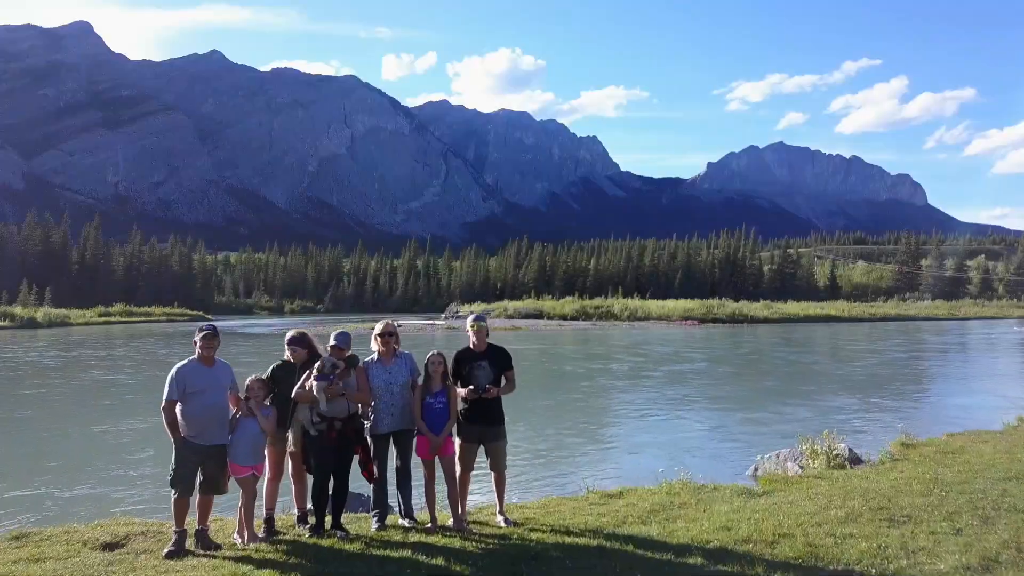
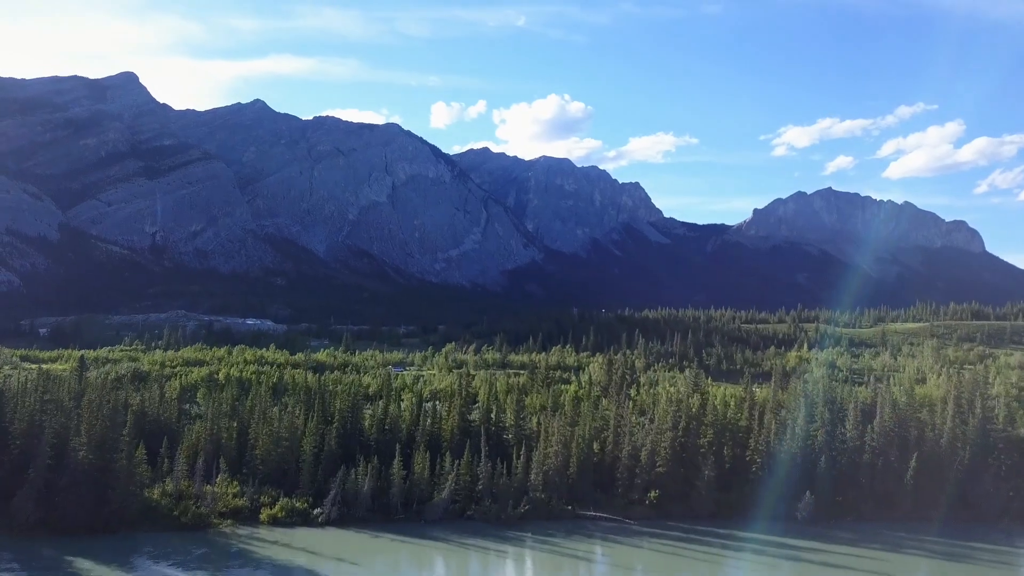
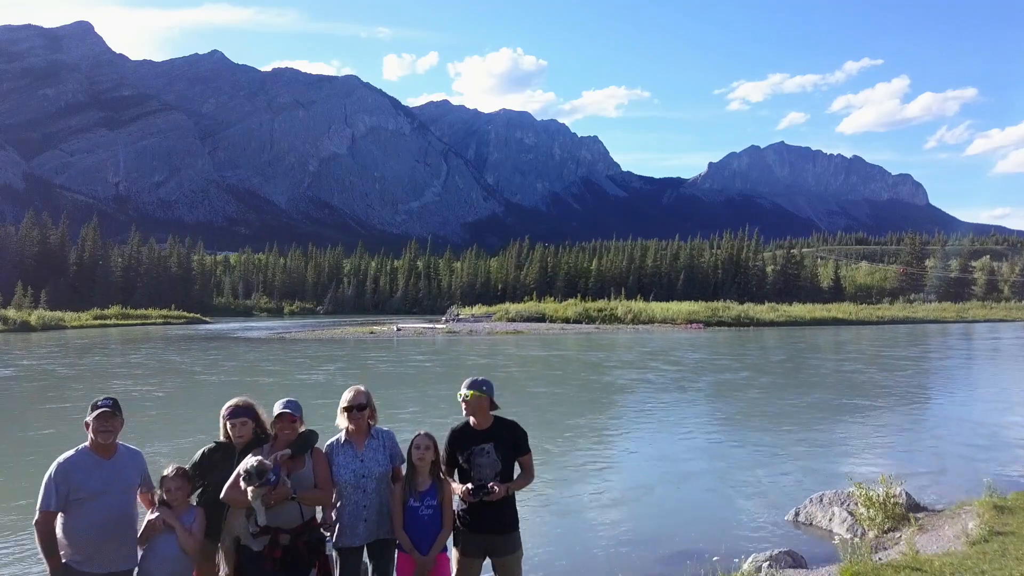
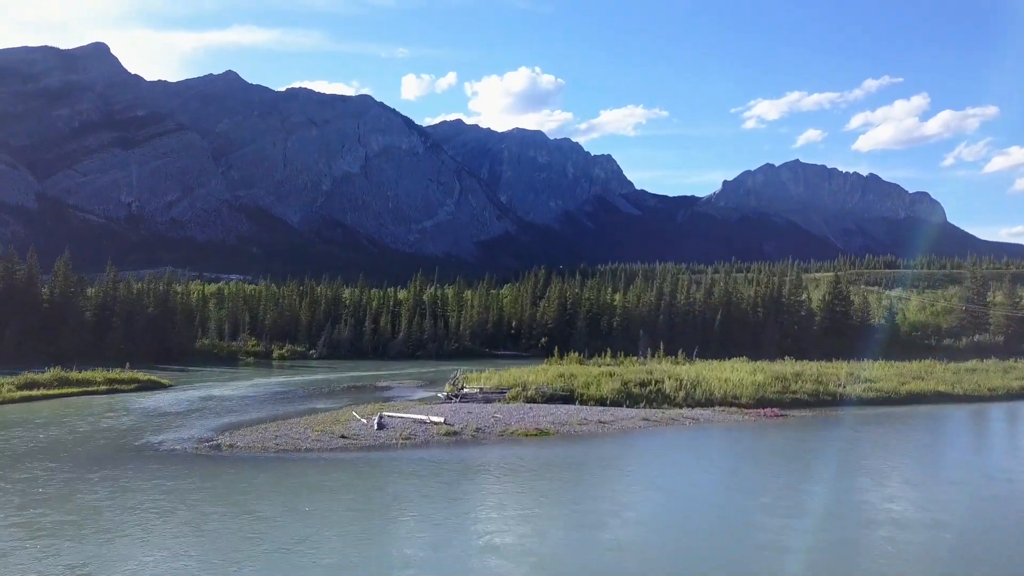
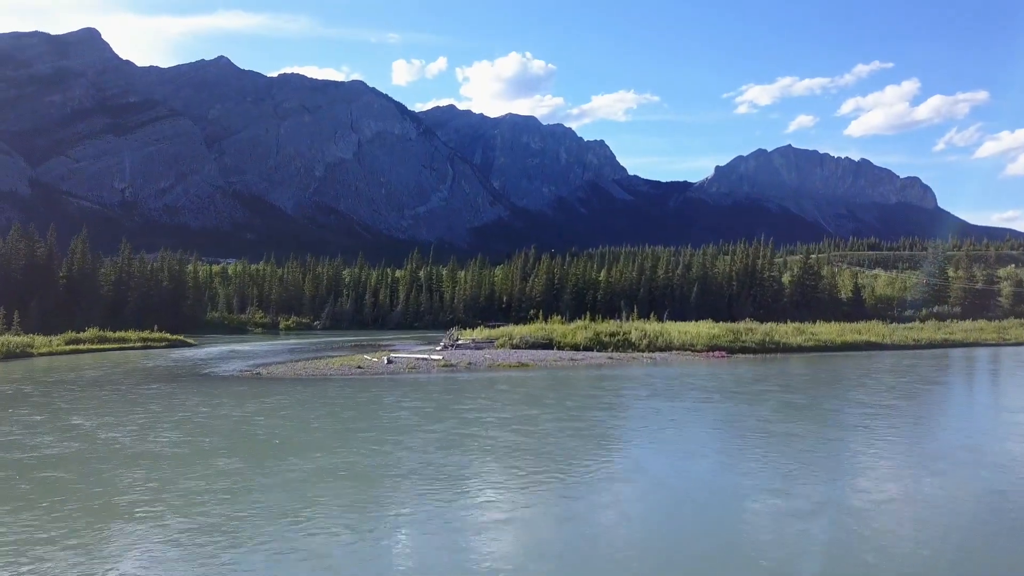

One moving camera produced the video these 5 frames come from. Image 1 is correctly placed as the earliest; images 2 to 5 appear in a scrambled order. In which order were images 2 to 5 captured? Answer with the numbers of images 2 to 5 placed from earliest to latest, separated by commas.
3, 5, 4, 2
